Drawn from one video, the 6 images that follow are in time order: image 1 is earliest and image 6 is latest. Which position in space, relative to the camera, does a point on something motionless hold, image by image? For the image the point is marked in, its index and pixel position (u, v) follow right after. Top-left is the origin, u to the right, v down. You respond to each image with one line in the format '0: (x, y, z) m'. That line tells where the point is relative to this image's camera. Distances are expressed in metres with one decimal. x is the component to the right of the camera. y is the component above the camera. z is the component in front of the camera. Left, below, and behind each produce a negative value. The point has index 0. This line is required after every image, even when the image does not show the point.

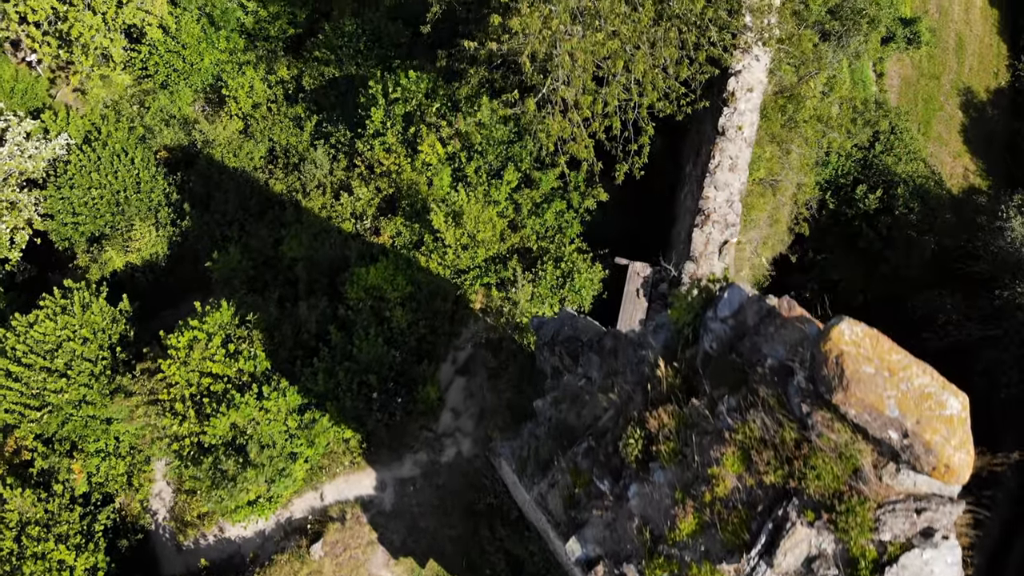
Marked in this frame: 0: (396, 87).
0: (-5.2, +8.9, +13.7) m
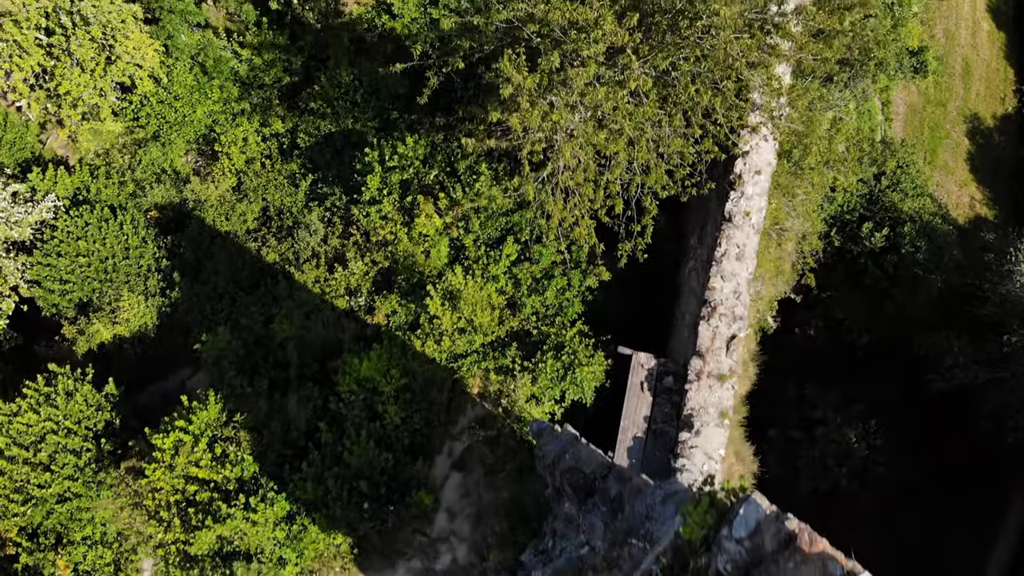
0: (-5.2, +5.8, +13.3) m
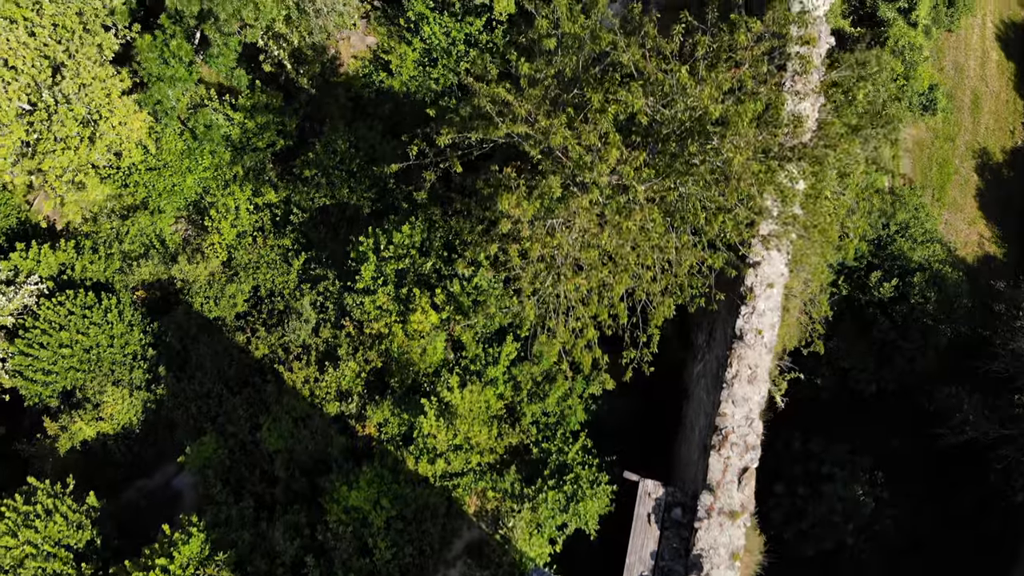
0: (-5.2, +1.8, +12.8) m
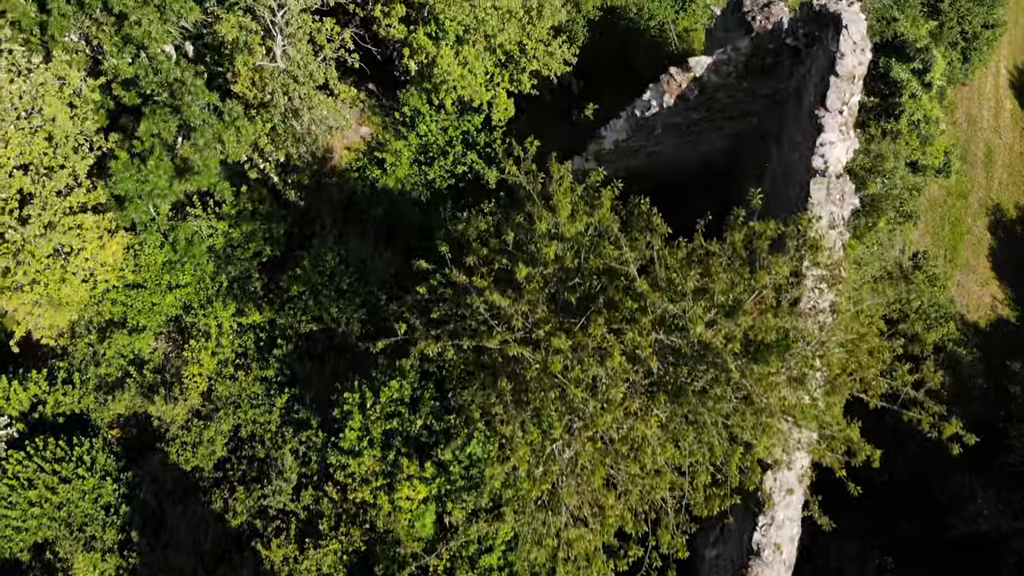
0: (-5.3, -4.4, +11.9) m
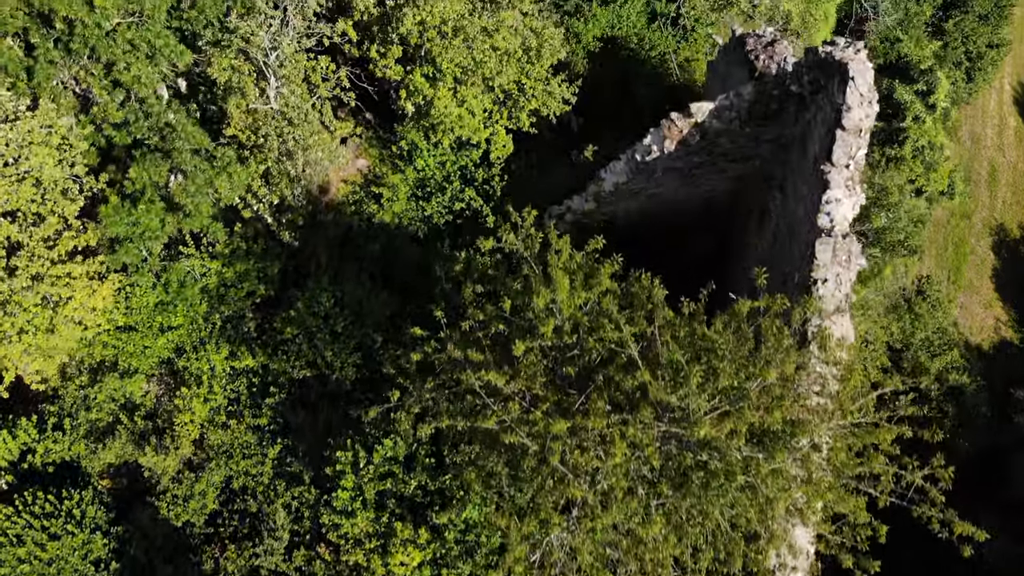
0: (-5.5, -6.6, +11.6) m
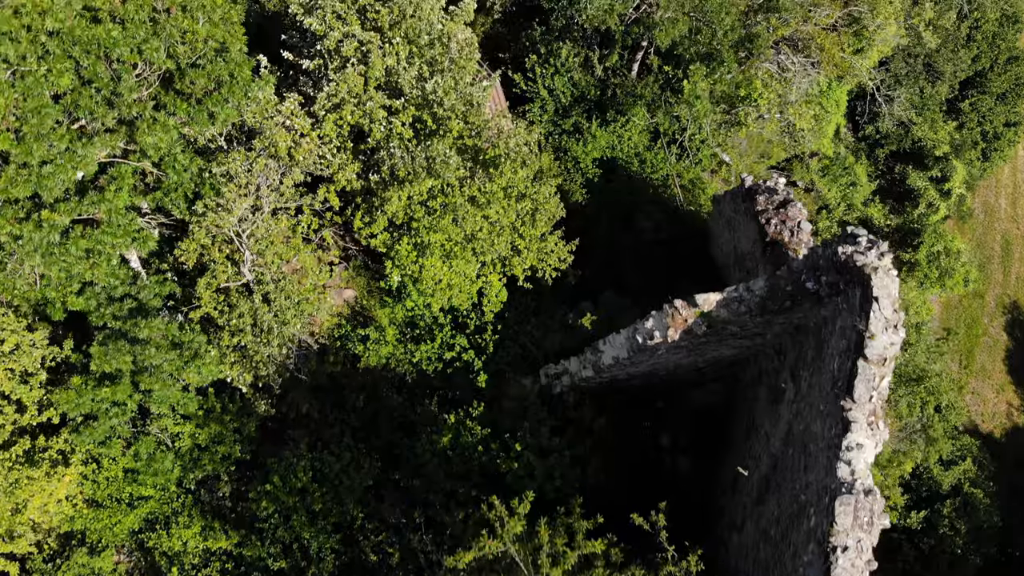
0: (-5.9, -14.7, +10.7) m
